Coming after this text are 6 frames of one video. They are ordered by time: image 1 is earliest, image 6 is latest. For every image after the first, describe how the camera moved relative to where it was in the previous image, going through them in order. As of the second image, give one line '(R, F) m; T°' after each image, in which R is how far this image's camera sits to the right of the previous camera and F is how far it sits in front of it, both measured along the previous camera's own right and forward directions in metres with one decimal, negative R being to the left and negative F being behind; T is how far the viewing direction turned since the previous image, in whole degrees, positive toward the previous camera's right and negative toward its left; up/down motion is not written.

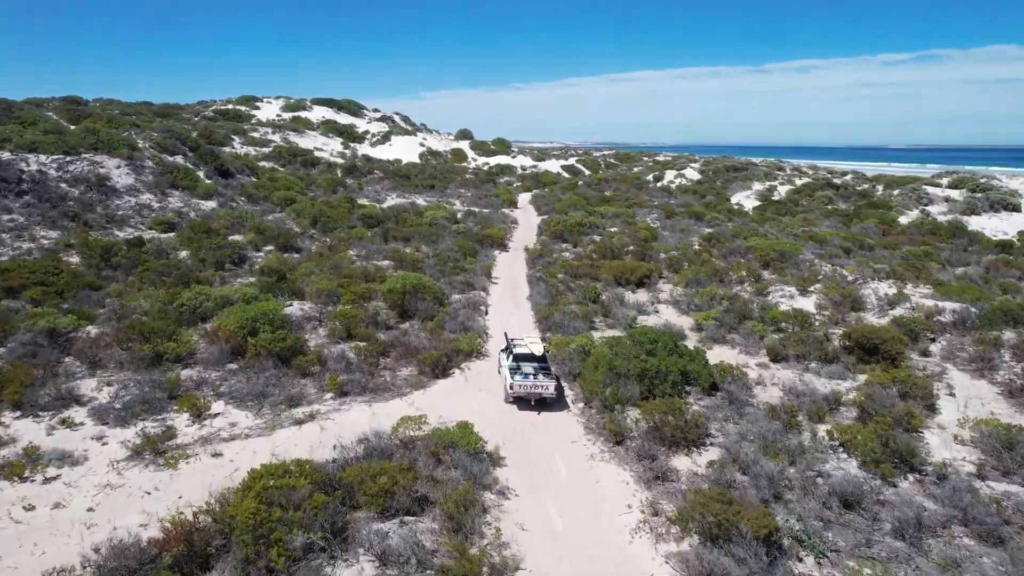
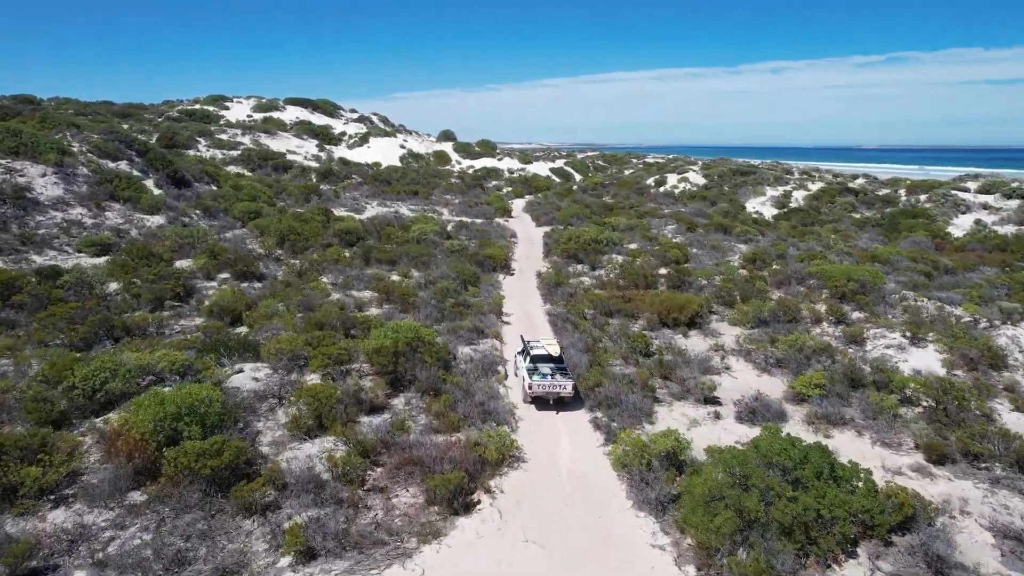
(-0.8, +3.7) m; +2°
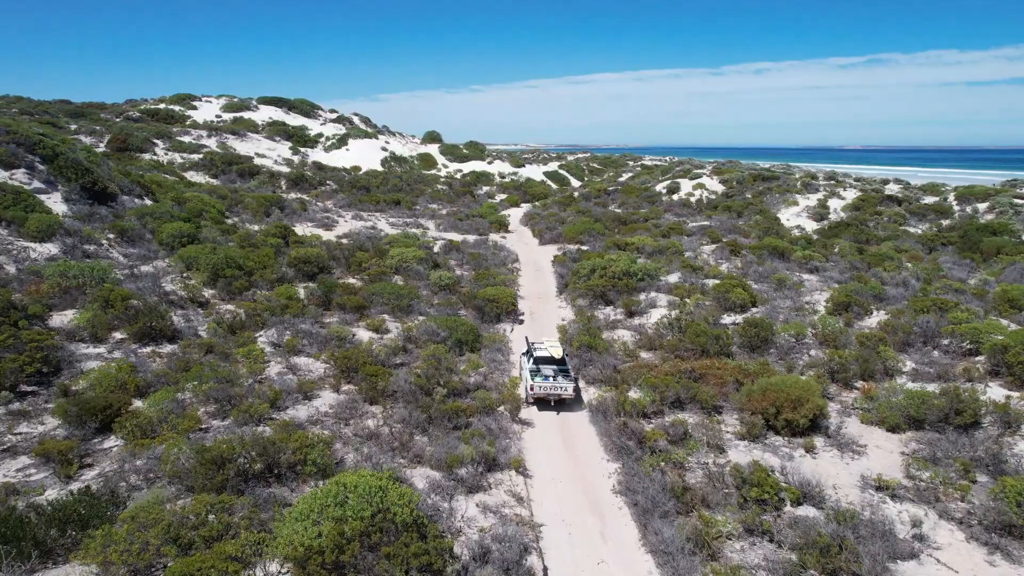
(-0.5, +5.1) m; +1°
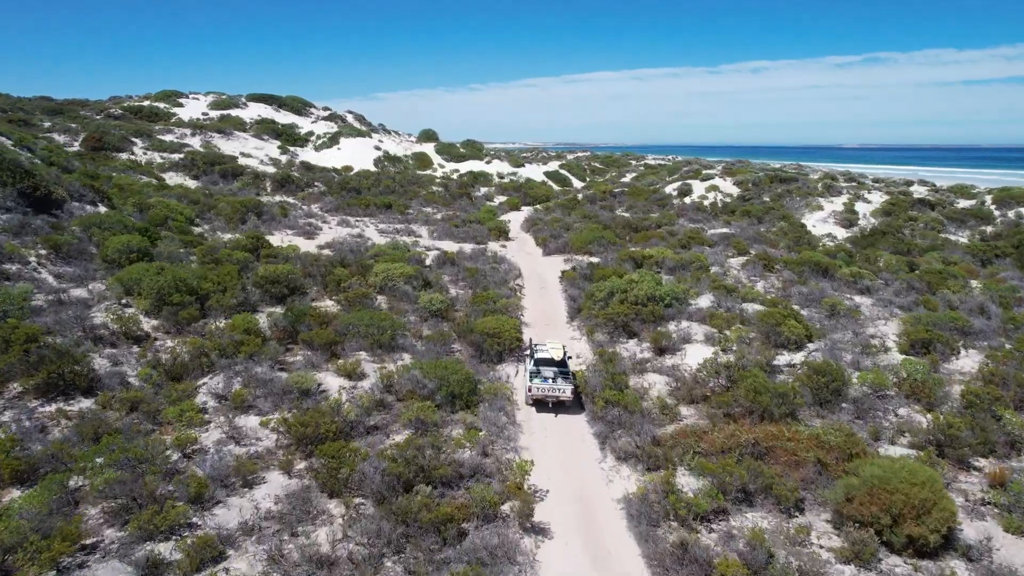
(-0.1, +2.7) m; 0°
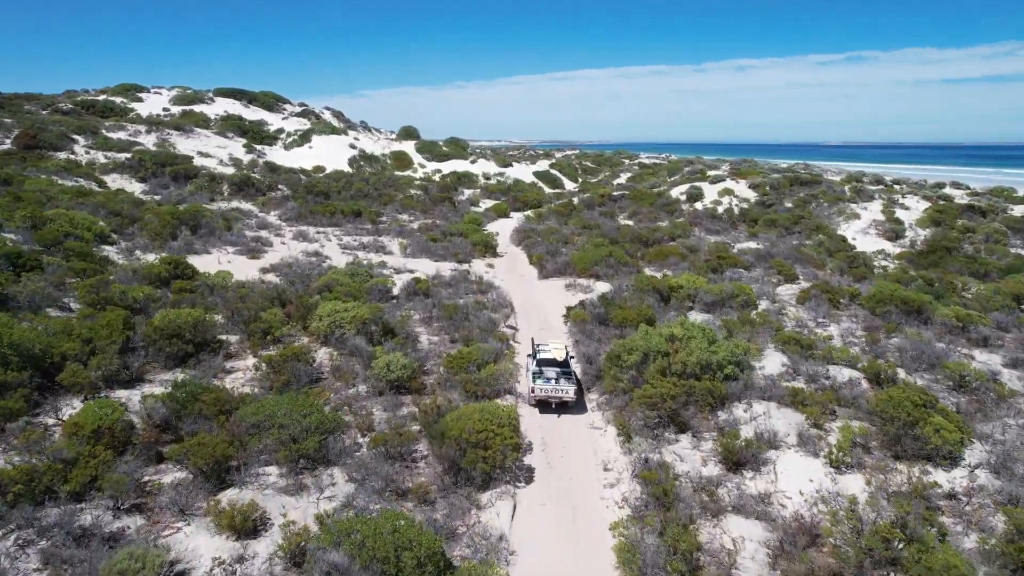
(-0.1, +4.5) m; +1°
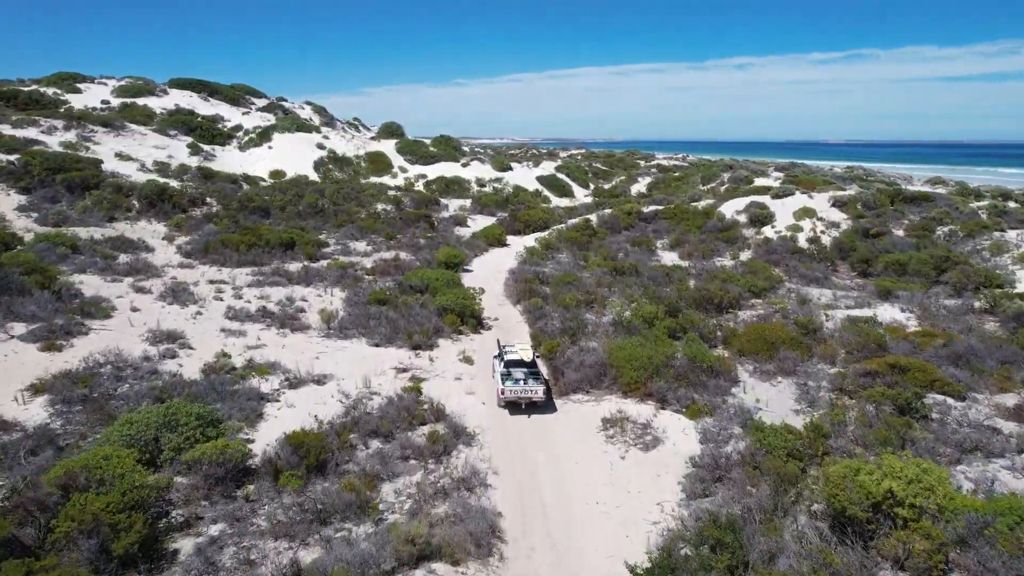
(+0.2, +9.2) m; 0°
